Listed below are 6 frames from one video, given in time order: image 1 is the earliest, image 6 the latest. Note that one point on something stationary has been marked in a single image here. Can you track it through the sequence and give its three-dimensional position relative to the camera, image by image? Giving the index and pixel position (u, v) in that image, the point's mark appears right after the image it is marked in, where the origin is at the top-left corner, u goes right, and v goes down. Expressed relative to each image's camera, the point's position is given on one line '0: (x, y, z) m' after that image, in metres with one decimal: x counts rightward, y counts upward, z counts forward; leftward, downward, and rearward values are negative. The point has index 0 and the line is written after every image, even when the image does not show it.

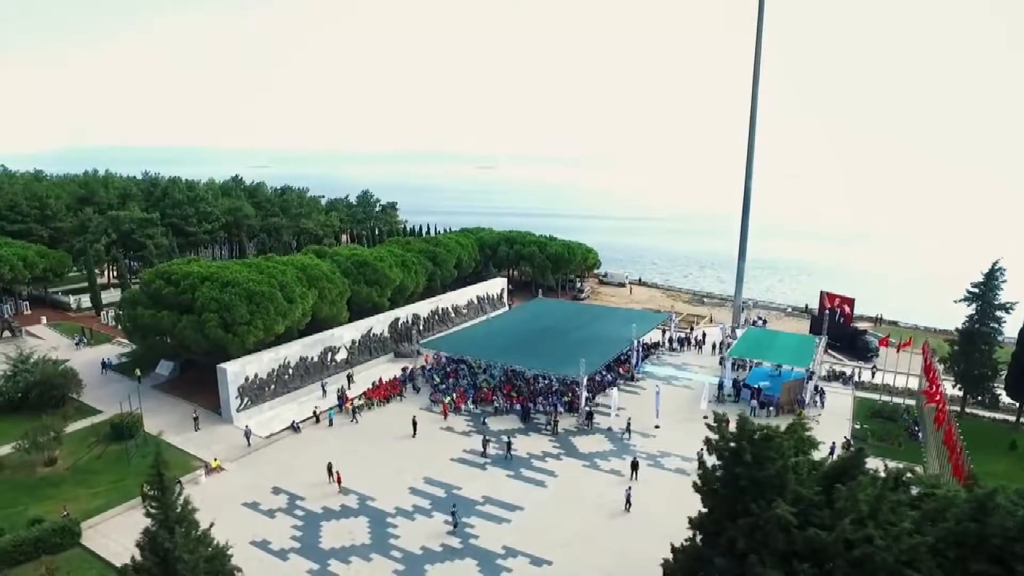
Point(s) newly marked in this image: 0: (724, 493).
0: (+5.3, -5.0, +15.8) m
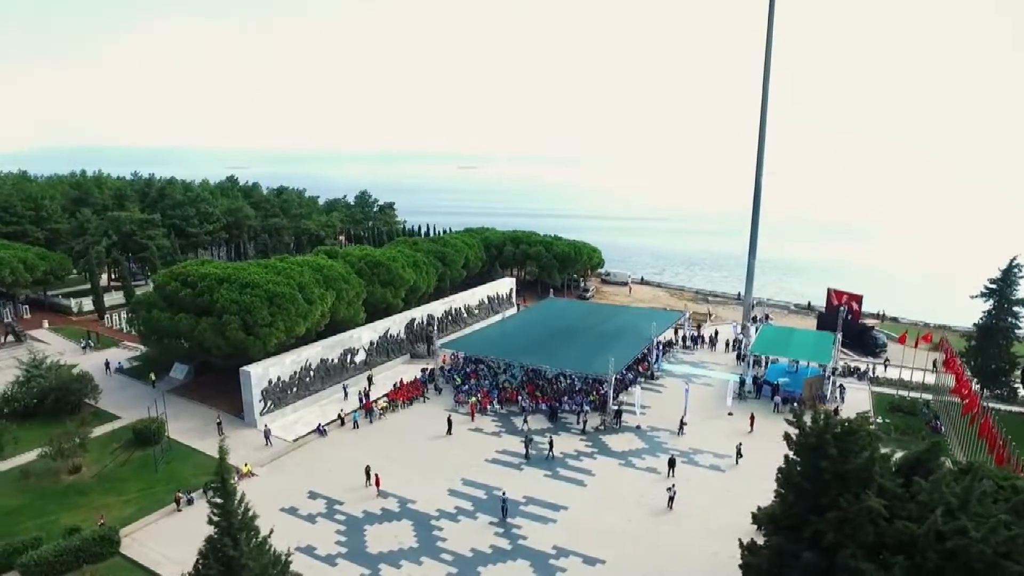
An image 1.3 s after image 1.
0: (+7.3, -4.9, +16.0) m
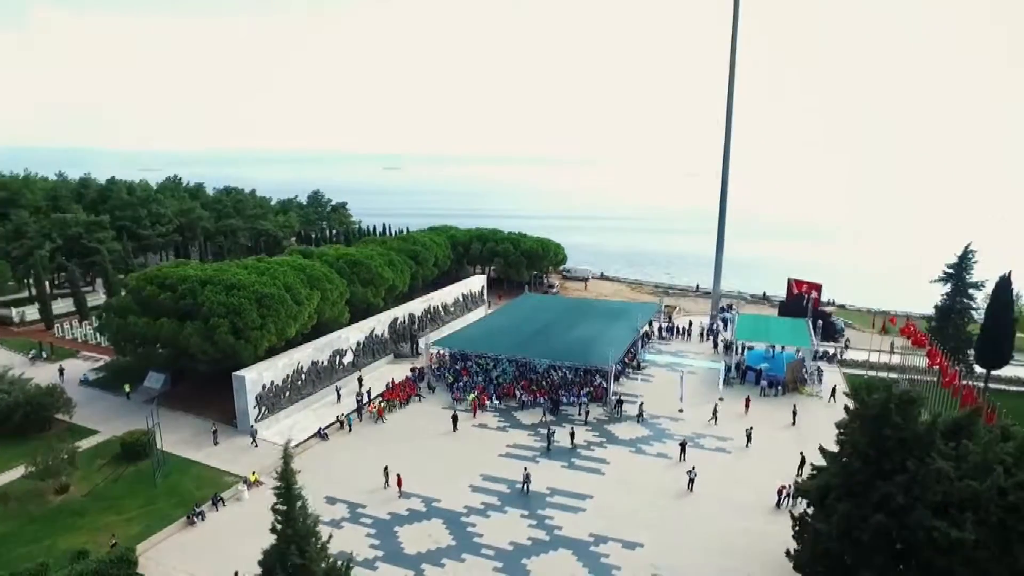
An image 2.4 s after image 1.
0: (+9.4, -4.4, +17.0) m
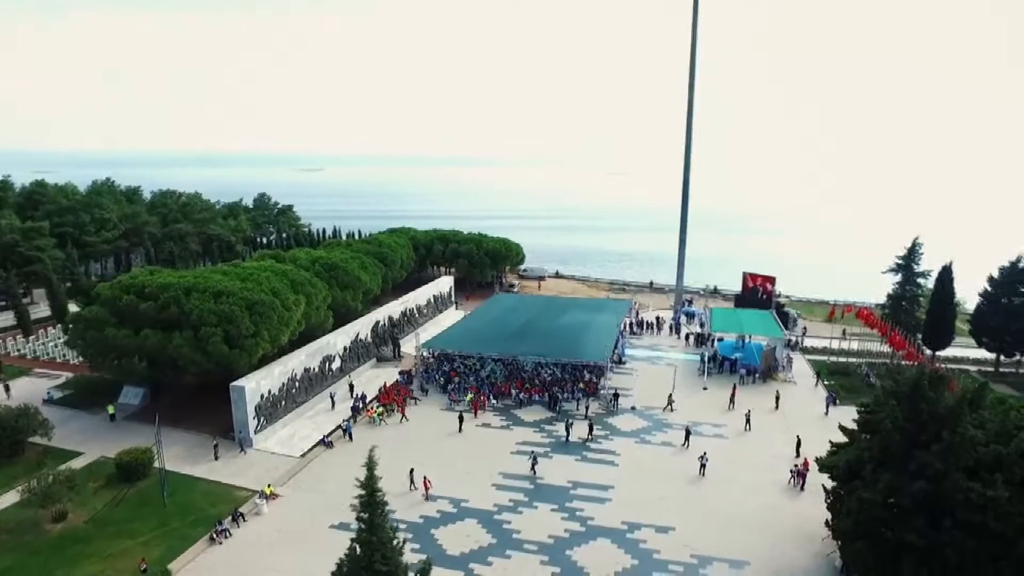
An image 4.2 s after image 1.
0: (+11.4, -4.1, +18.8) m
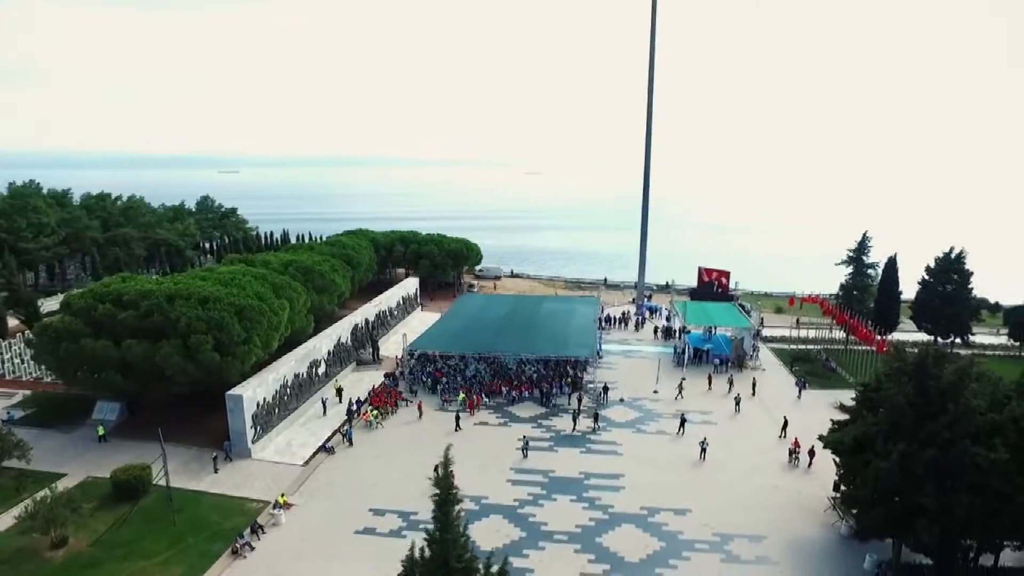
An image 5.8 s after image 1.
0: (+12.9, -3.7, +20.7) m
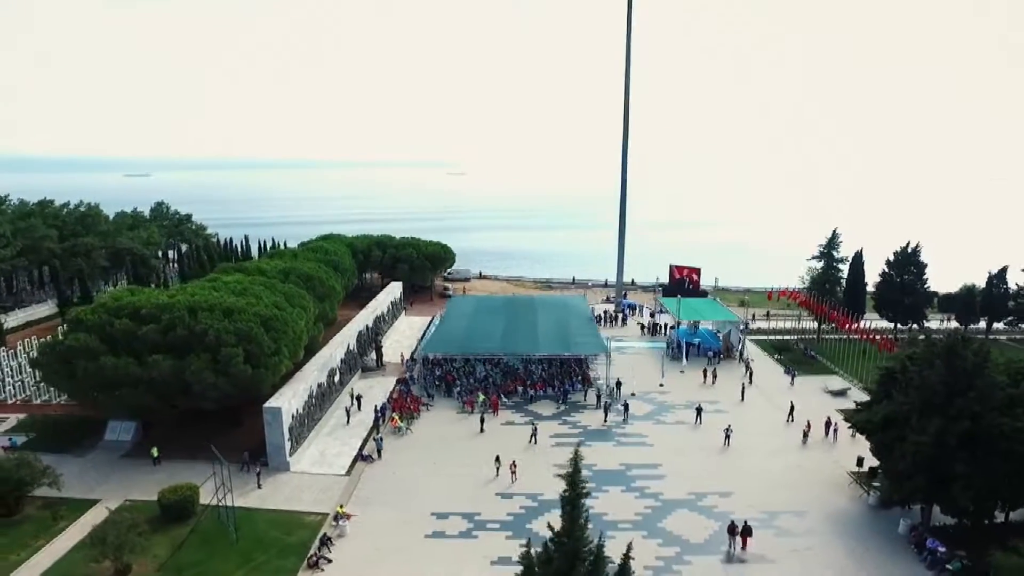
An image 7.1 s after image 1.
0: (+15.5, -3.3, +23.2) m
